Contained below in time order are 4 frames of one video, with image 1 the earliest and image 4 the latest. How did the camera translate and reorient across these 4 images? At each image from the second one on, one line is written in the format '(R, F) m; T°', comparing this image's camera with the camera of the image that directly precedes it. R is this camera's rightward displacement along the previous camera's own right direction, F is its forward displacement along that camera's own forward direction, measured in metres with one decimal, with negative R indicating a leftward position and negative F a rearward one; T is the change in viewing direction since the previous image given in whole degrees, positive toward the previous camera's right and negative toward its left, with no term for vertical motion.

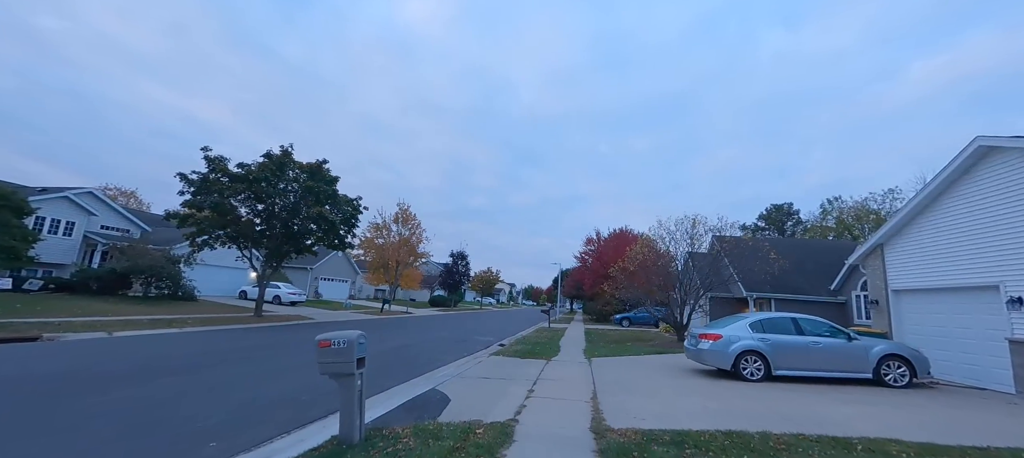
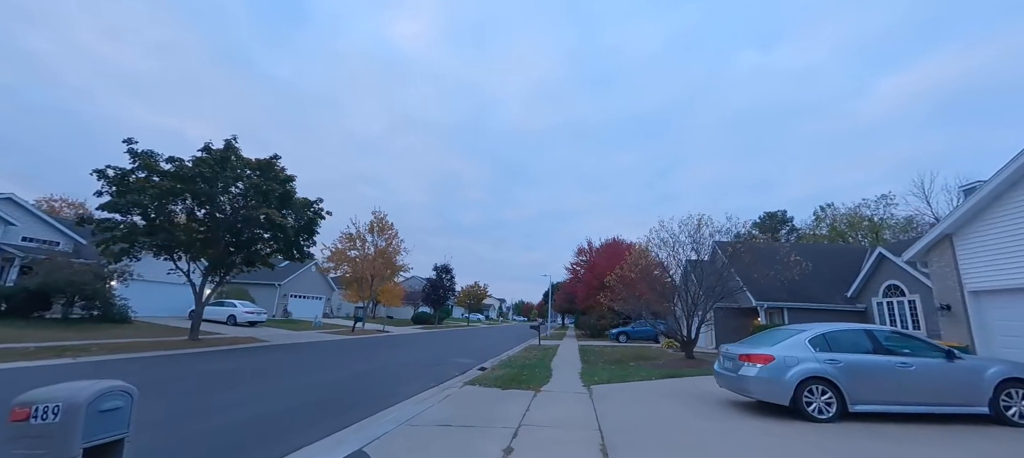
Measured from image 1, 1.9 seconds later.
(+0.3, +2.6) m; +1°
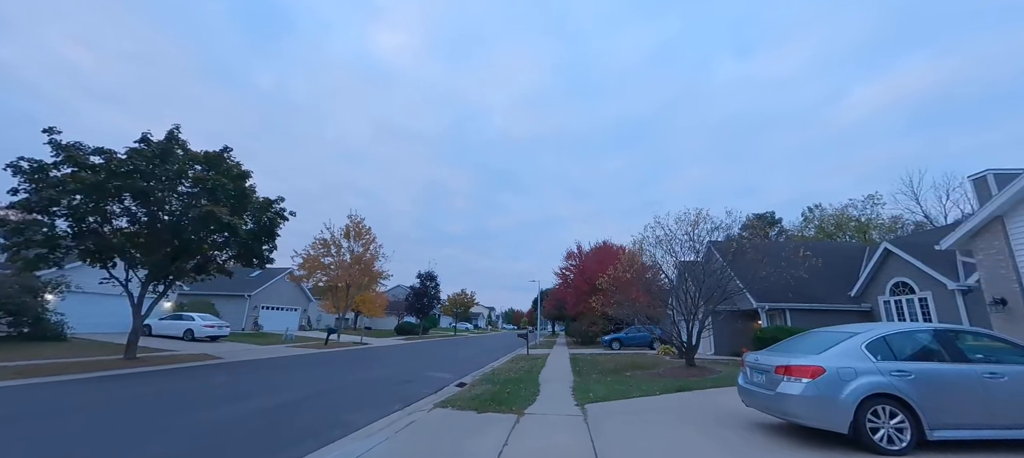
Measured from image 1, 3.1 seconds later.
(+0.3, +1.6) m; +2°
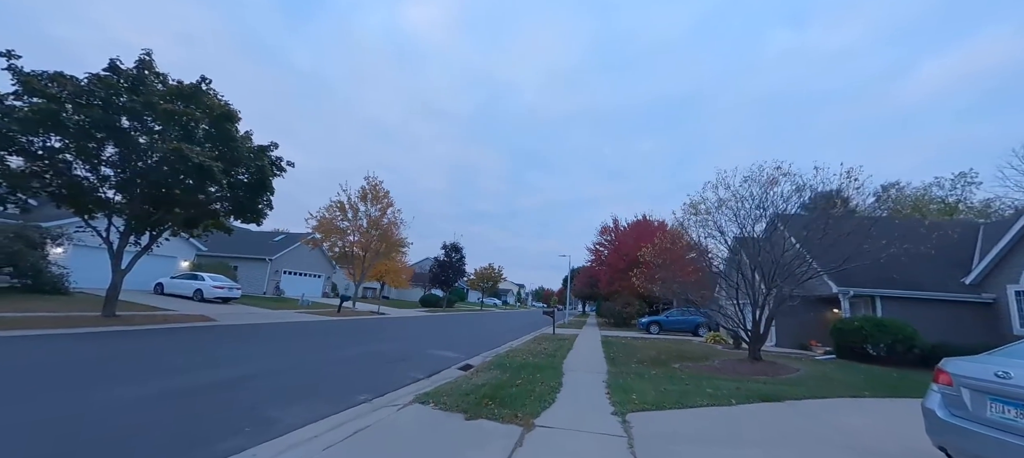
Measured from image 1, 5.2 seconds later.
(+0.3, +2.8) m; -5°
